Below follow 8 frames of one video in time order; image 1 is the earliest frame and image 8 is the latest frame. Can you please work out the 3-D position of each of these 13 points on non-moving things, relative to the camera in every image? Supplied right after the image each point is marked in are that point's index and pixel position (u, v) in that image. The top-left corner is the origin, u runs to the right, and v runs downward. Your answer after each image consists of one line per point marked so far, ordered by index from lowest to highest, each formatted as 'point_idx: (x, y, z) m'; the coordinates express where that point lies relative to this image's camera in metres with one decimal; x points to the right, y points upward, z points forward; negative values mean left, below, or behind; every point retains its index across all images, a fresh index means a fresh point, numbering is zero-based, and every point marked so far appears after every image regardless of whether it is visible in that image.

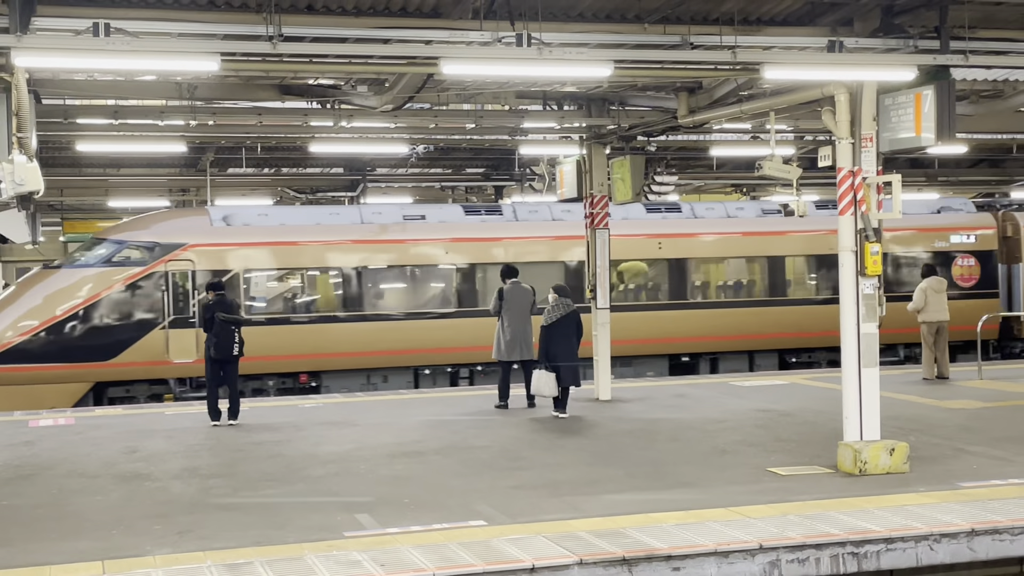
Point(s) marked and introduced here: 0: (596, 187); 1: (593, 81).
0: (+1.0, +1.2, +17.9) m
1: (+0.9, +2.4, +17.1) m
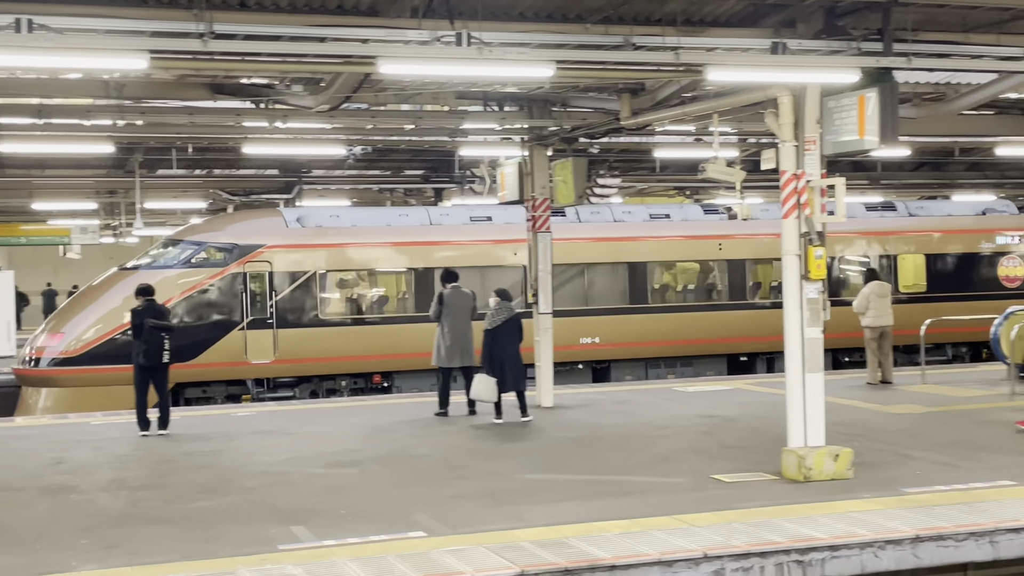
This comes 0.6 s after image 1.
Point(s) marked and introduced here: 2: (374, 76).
0: (+0.3, +1.2, +17.5) m
1: (+0.2, +2.4, +16.8) m
2: (-1.5, +2.4, +16.3) m
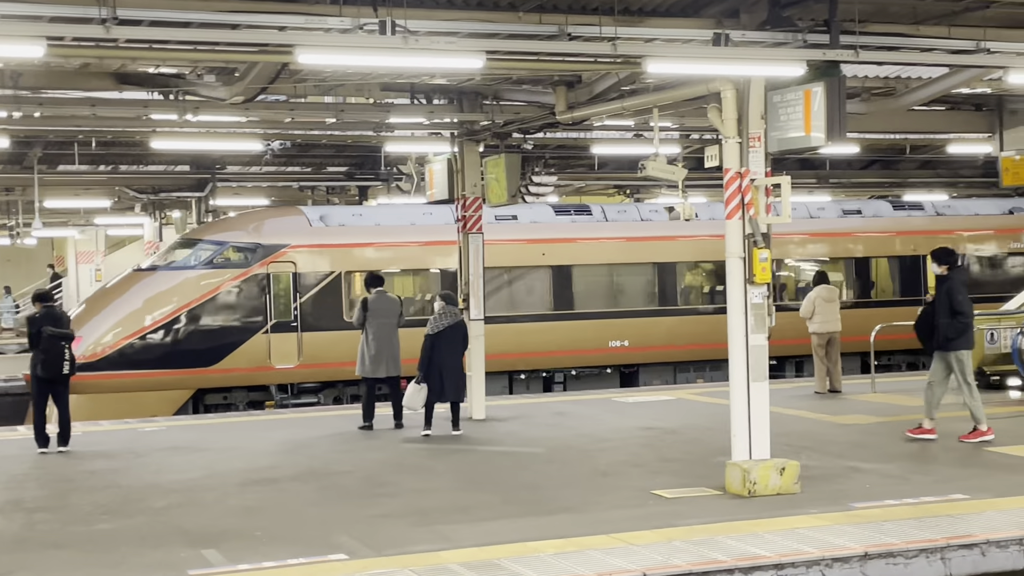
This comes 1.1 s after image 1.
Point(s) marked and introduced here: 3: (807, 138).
0: (-0.5, +1.1, +16.6) m
1: (-0.5, +2.3, +15.8) m
2: (-2.3, +2.3, +15.2) m
3: (+3.0, +1.5, +14.8) m
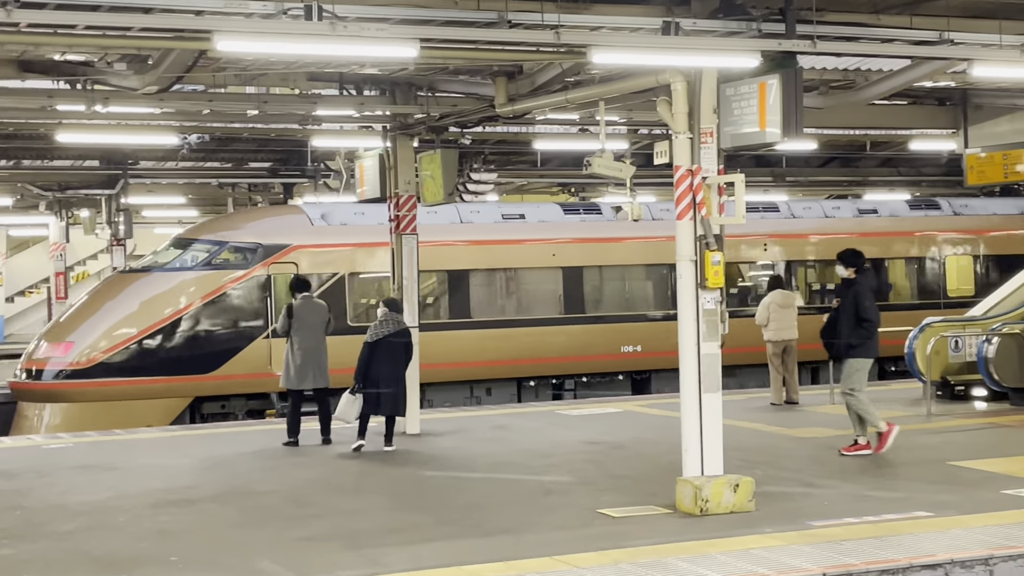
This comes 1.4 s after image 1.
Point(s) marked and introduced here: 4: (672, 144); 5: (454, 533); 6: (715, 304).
0: (-1.2, +1.1, +15.5) m
1: (-1.2, +2.3, +14.7) m
2: (-2.9, +2.3, +14.1) m
3: (+2.4, +1.4, +13.9) m
4: (+1.6, +1.3, +13.8) m
5: (-0.5, -2.2, +13.0) m
6: (+1.9, -0.1, +13.7) m
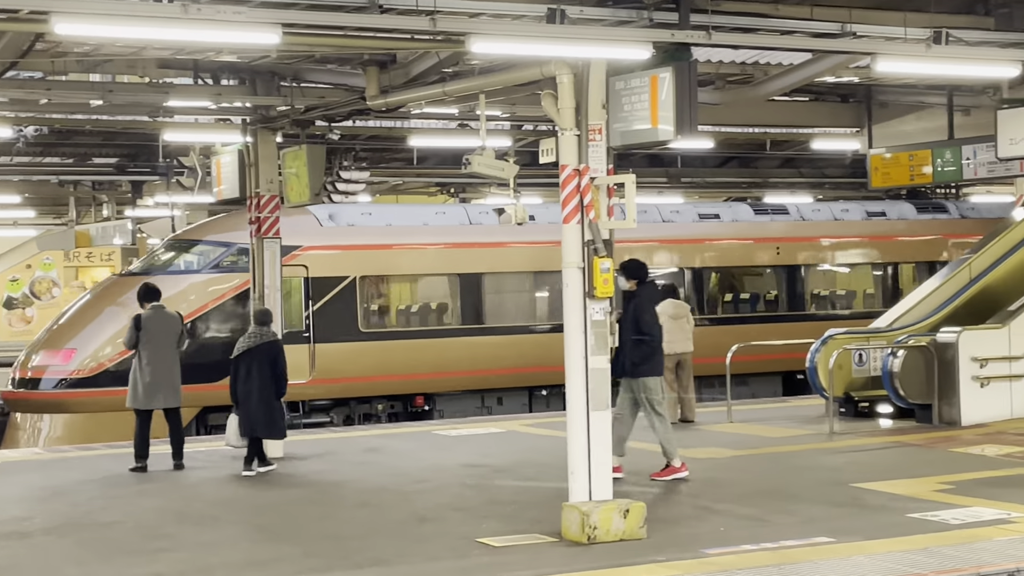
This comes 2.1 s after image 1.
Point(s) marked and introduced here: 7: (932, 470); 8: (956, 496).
0: (-2.4, +1.0, +14.2) m
1: (-2.3, +2.2, +13.4) m
2: (-4.0, +2.2, +12.6) m
3: (+1.2, +1.4, +12.8) m
4: (+0.4, +1.3, +12.7) m
5: (-1.6, -2.3, +11.7) m
6: (+0.8, -0.2, +12.6) m
7: (+3.6, -1.5, +12.8) m
8: (+3.7, -1.7, +12.2) m
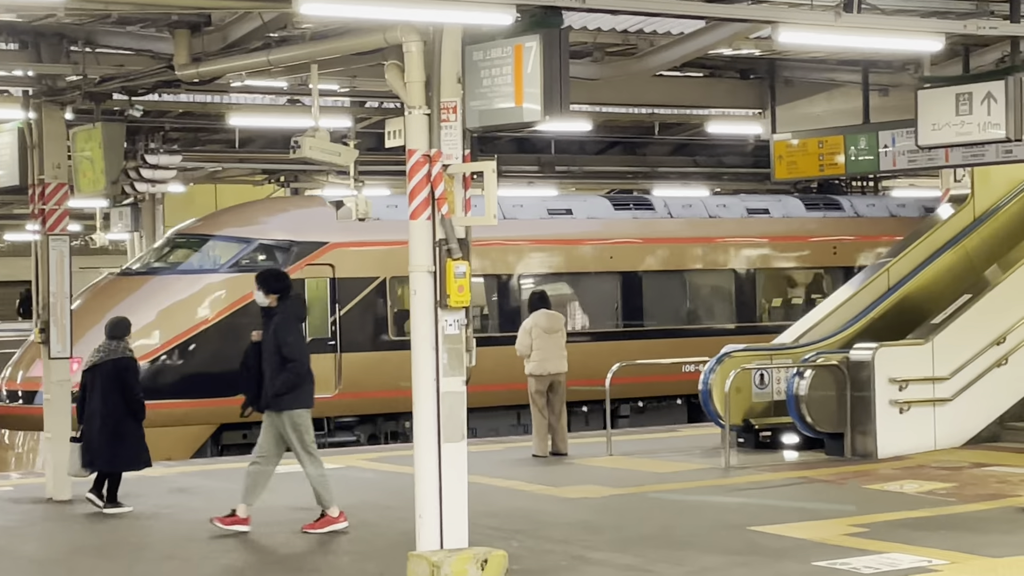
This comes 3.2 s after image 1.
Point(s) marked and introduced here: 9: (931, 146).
0: (-3.7, +0.9, +11.8) m
1: (-3.6, +2.1, +11.0) m
2: (-5.2, +2.1, +10.2) m
3: (0.0, +1.3, +10.7) m
4: (-0.7, +1.2, +10.5) m
5: (-2.7, -2.3, +9.4) m
6: (-0.4, -0.3, +10.4) m
7: (+2.4, -1.6, +10.8) m
8: (+2.5, -1.8, +10.2) m
9: (+3.6, +1.2, +12.5) m
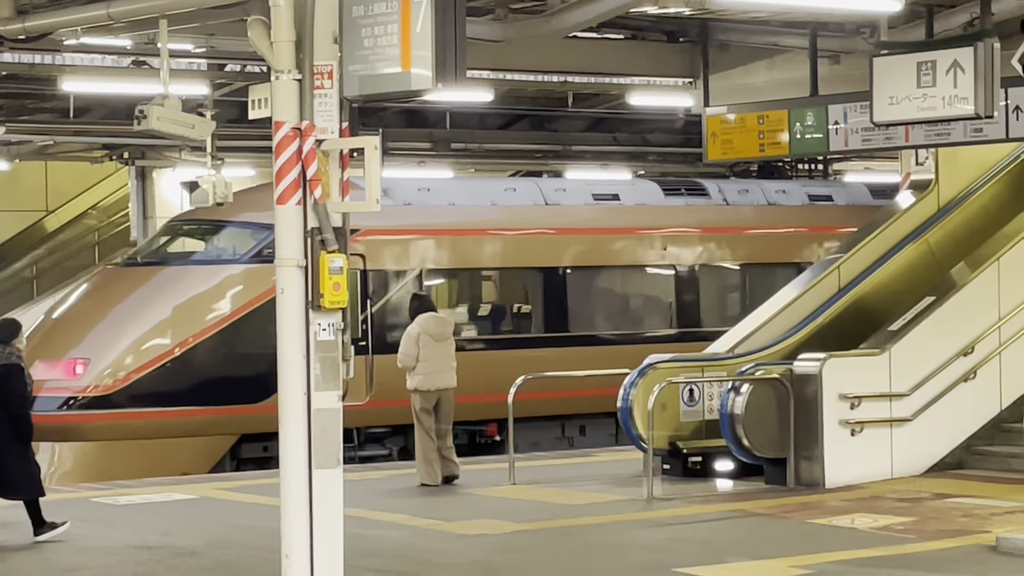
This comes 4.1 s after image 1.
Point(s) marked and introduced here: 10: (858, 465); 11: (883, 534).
0: (-4.4, +1.0, +9.9) m
1: (-4.3, +2.1, +9.1) m
2: (-5.9, +2.1, +8.2) m
3: (-0.7, +1.3, +8.9) m
4: (-1.5, +1.2, +8.7) m
5: (-3.4, -2.3, +7.6) m
6: (-1.1, -0.3, +8.6) m
7: (+1.7, -1.6, +9.1) m
8: (+1.8, -1.8, +8.5) m
9: (+2.8, +1.2, +10.9) m
10: (+2.4, -1.3, +10.4) m
11: (+2.4, -1.6, +9.3) m
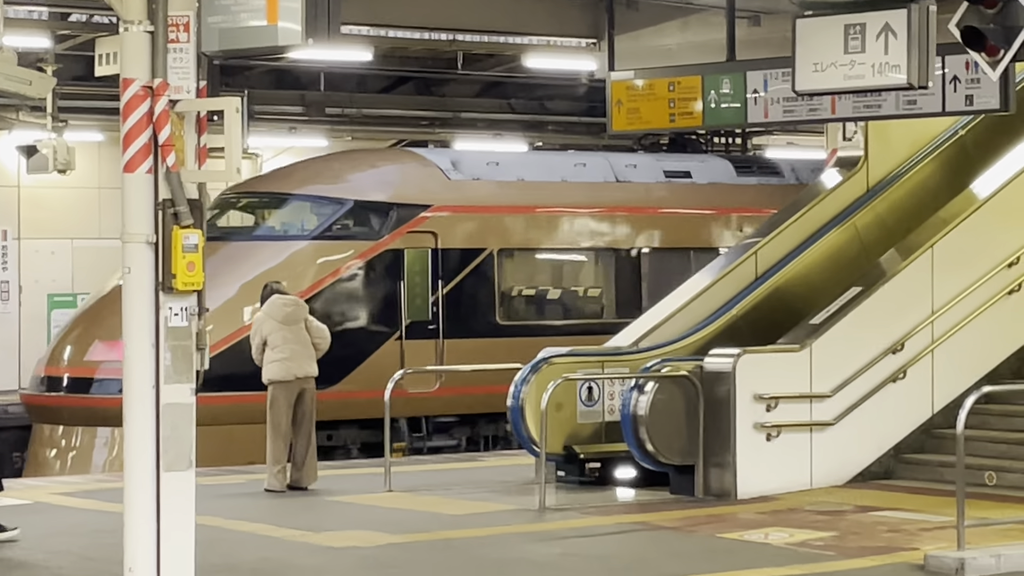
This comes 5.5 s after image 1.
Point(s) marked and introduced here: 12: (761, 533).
0: (-5.1, +1.1, +8.7) m
1: (-5.0, +2.3, +7.9) m
2: (-6.5, +2.3, +7.0) m
3: (-1.3, +1.4, +7.9) m
4: (-2.1, +1.3, +7.6) m
5: (-4.1, -2.2, +6.4) m
6: (-1.8, -0.2, +7.6) m
7: (+1.0, -1.5, +8.1) m
8: (+1.1, -1.7, +7.5) m
9: (+2.1, +1.3, +9.9) m
10: (+1.7, -1.2, +9.4) m
11: (+1.6, -1.5, +8.3) m
12: (+1.5, -1.4, +8.6) m
